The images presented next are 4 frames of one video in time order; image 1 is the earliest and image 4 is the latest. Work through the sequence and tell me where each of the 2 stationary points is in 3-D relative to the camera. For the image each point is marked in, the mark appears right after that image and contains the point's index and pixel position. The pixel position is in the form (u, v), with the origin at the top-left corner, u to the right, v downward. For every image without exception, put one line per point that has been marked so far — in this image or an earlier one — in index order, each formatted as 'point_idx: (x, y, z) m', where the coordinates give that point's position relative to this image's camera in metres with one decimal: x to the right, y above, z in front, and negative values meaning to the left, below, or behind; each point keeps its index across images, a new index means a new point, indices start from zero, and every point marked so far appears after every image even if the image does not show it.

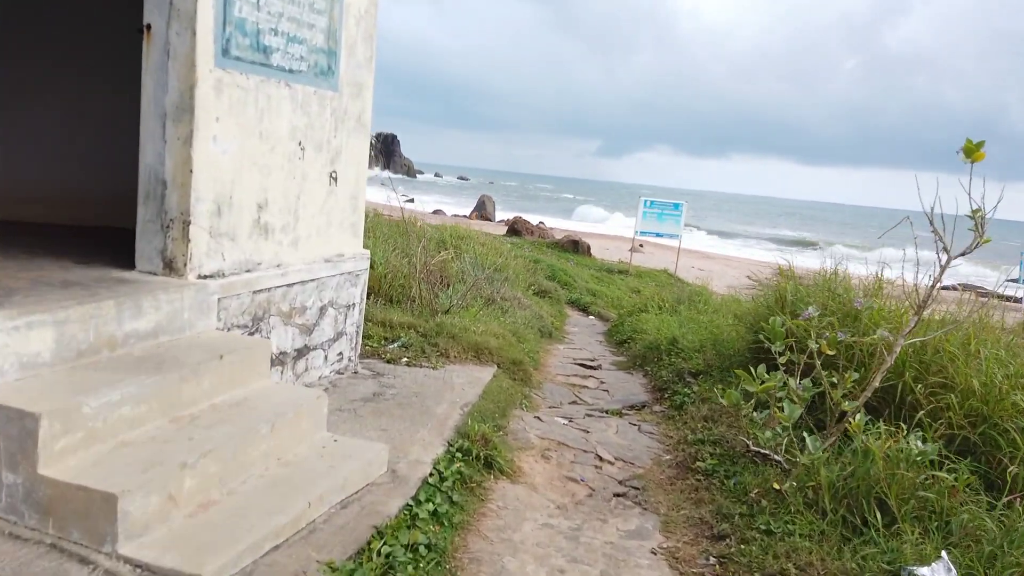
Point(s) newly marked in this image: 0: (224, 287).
0: (-1.2, 0.0, +3.2) m
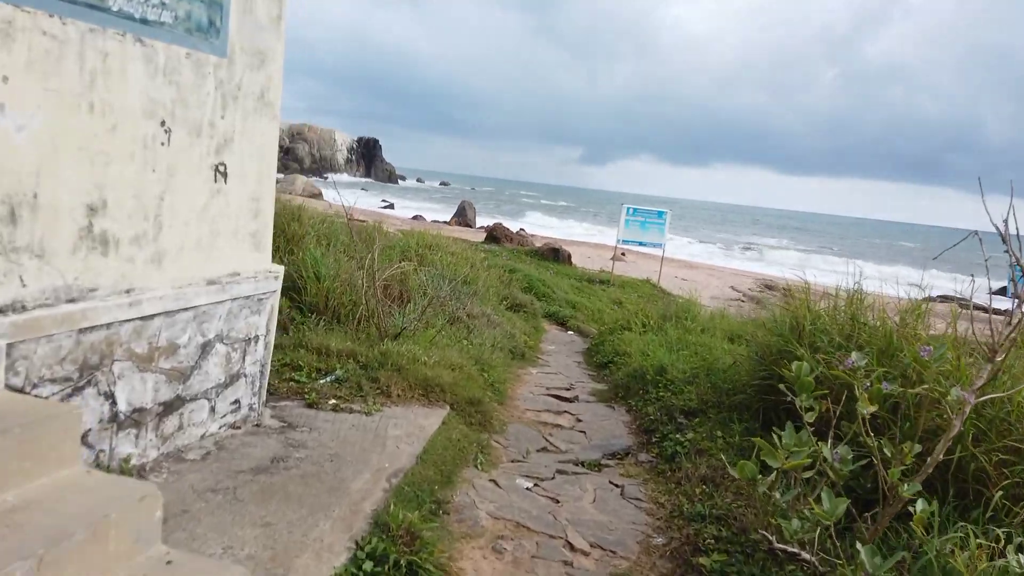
0: (-1.4, -0.1, +2.2) m
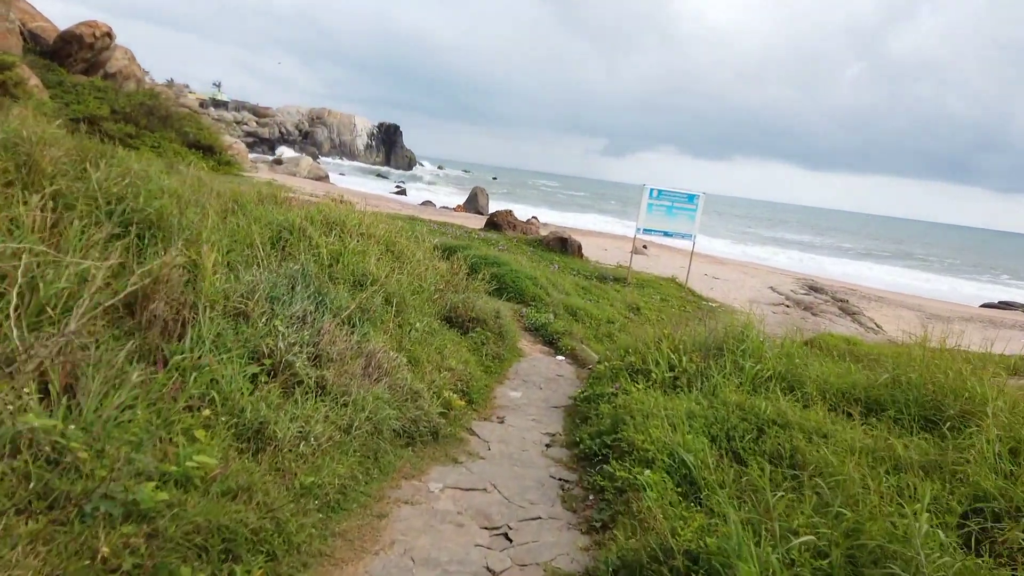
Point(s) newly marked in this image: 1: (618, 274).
0: (-2.2, -0.2, -2.0) m
1: (+2.4, +0.3, +17.3) m
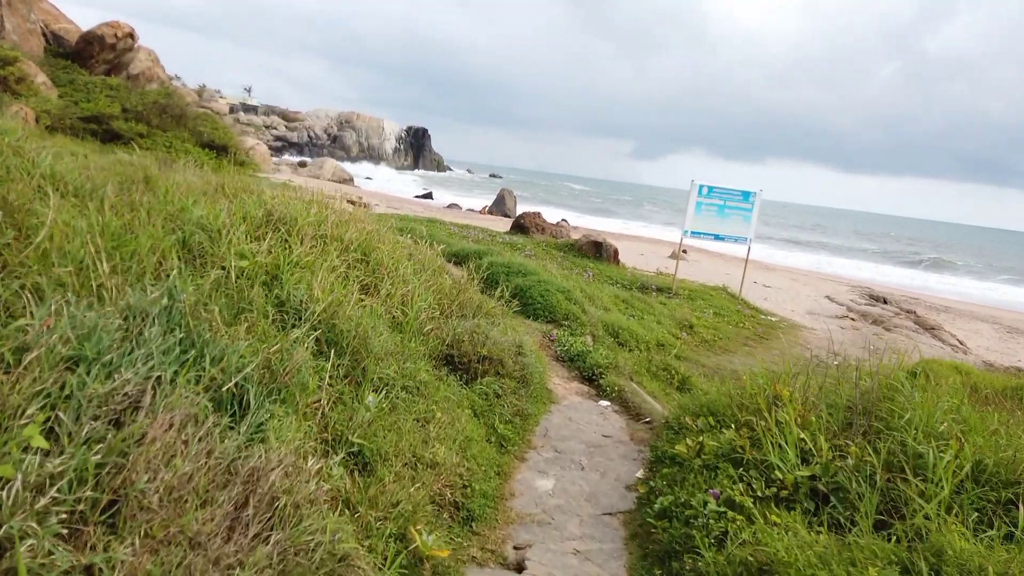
0: (-2.3, -0.4, -4.1) m
1: (+2.9, +0.1, +14.9) m
